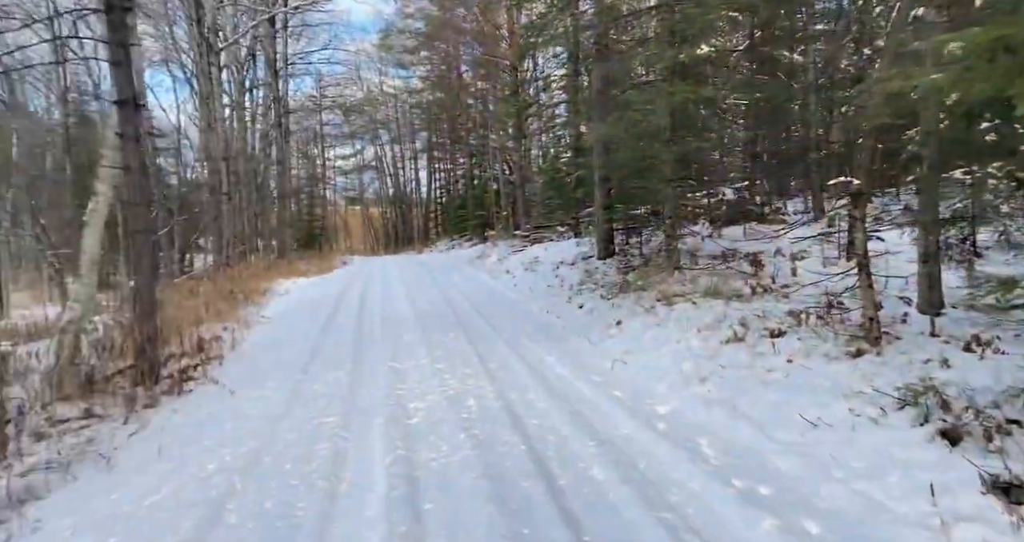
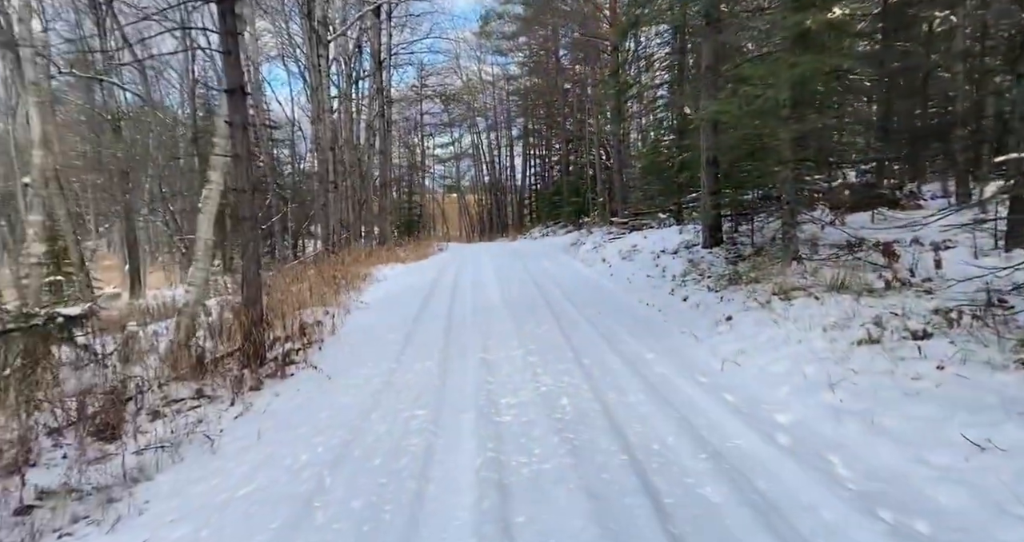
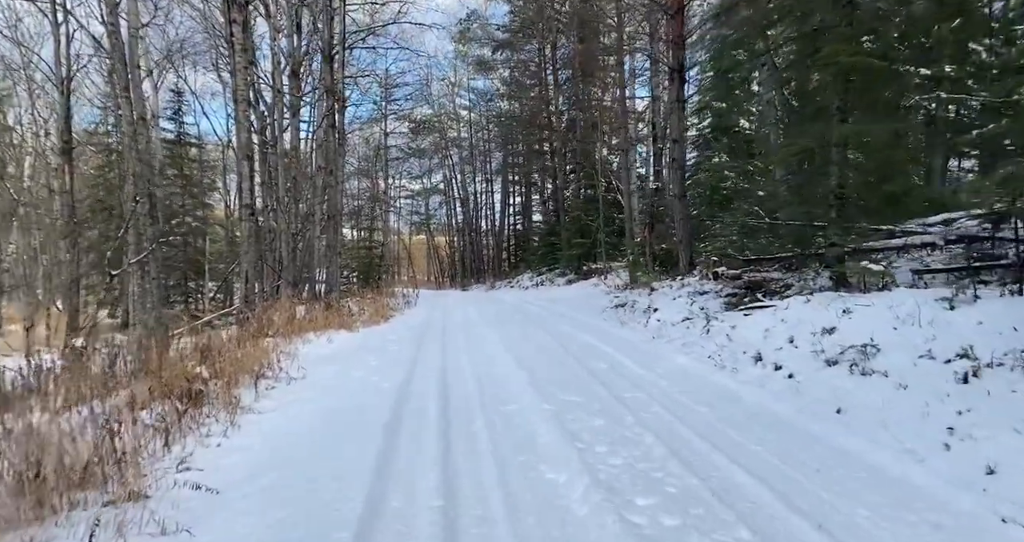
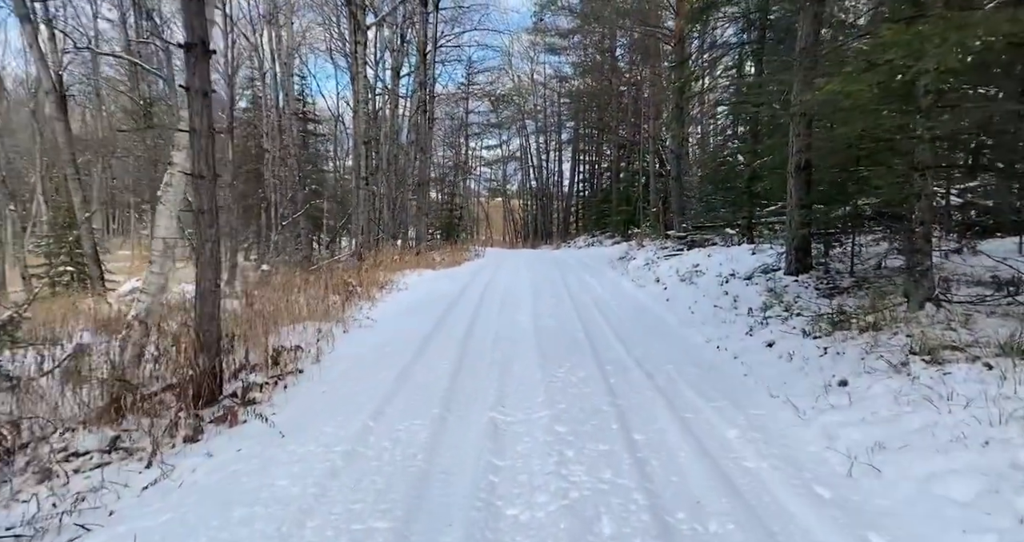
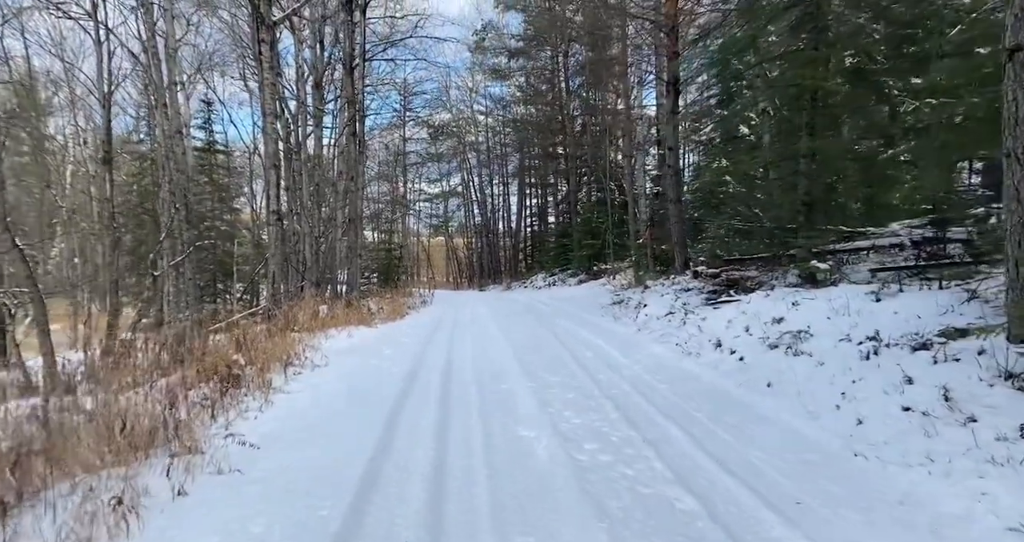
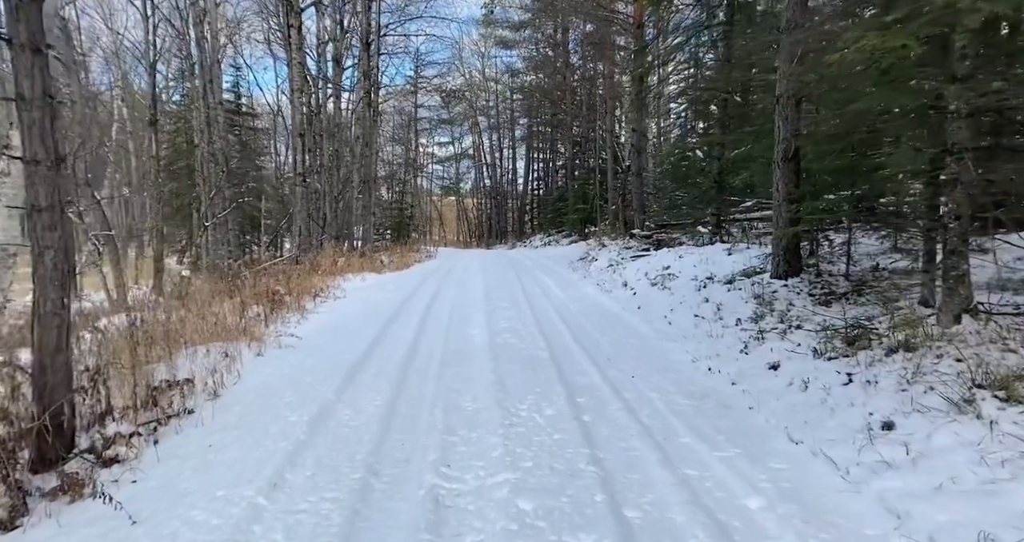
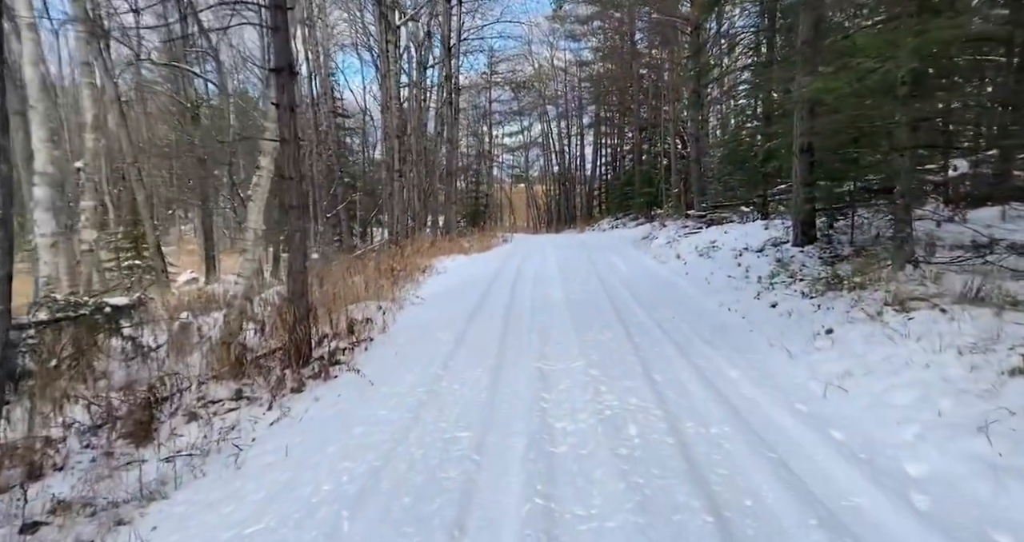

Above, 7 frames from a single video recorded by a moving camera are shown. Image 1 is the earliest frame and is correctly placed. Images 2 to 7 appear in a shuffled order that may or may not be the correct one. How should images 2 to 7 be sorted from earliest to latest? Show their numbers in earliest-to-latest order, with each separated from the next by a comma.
2, 7, 4, 6, 5, 3
